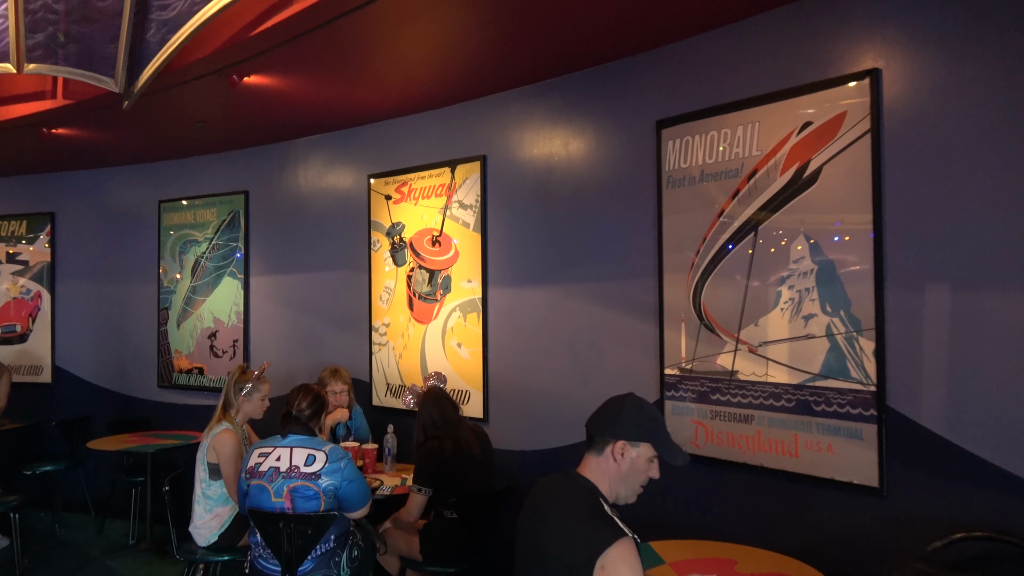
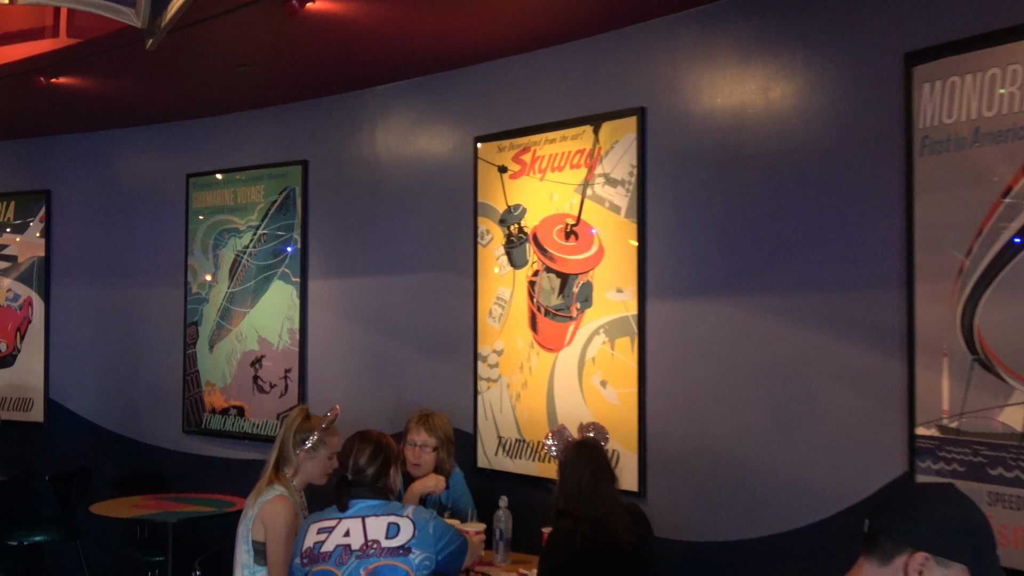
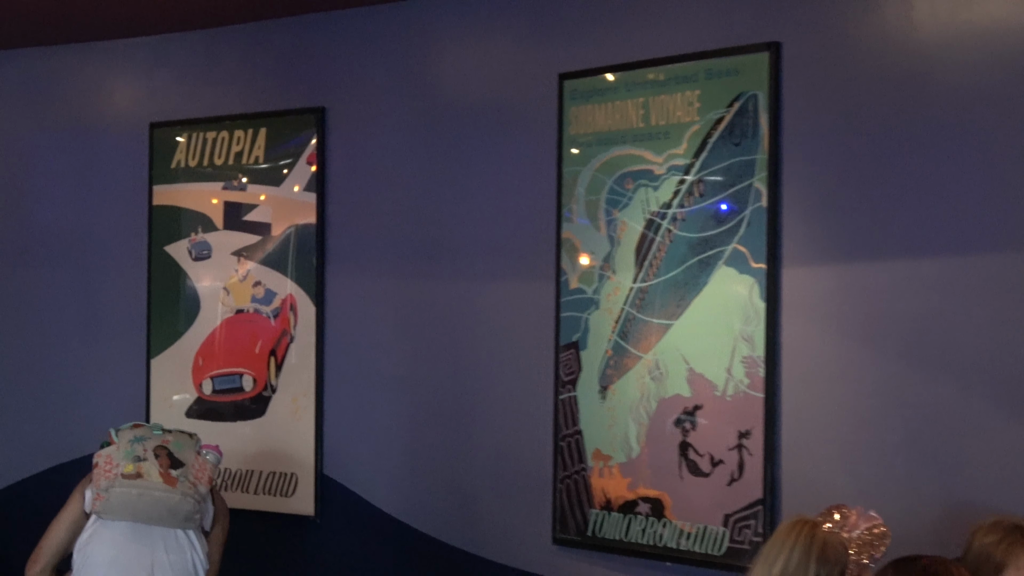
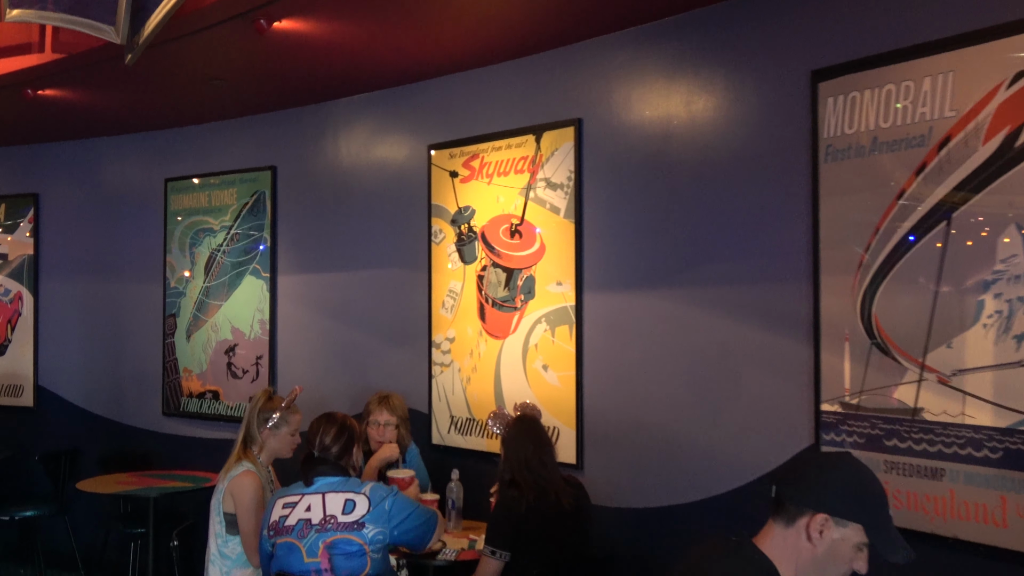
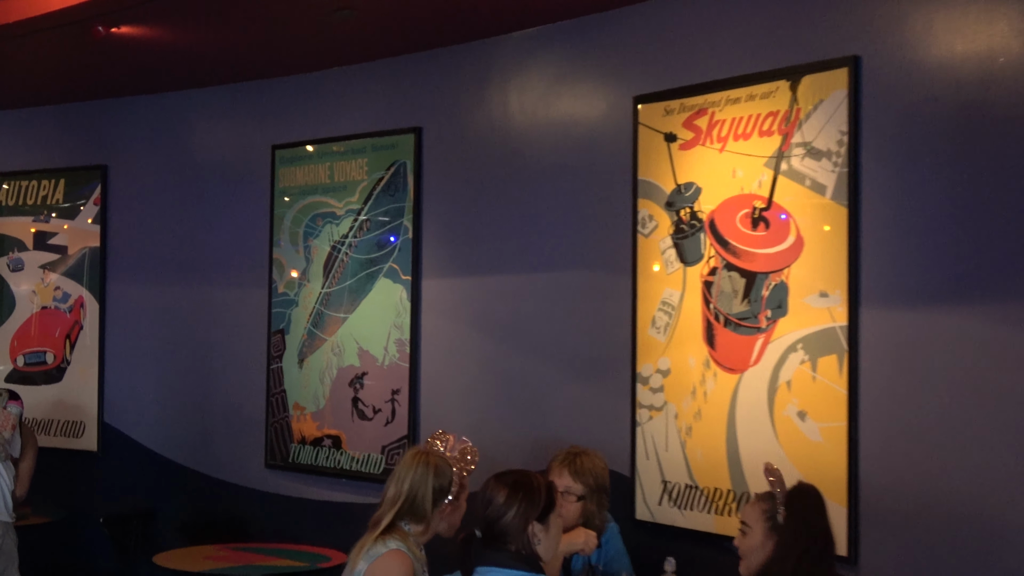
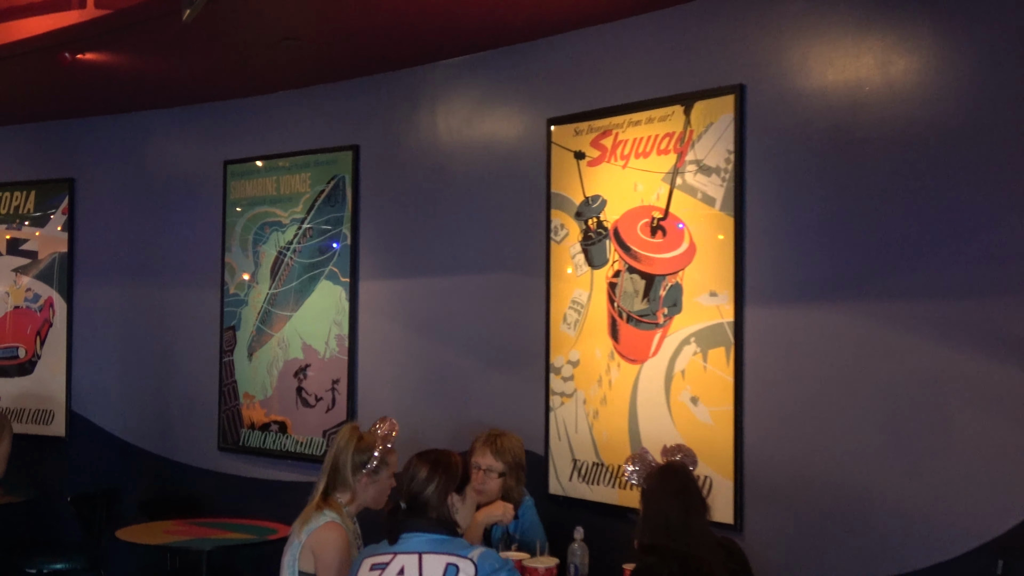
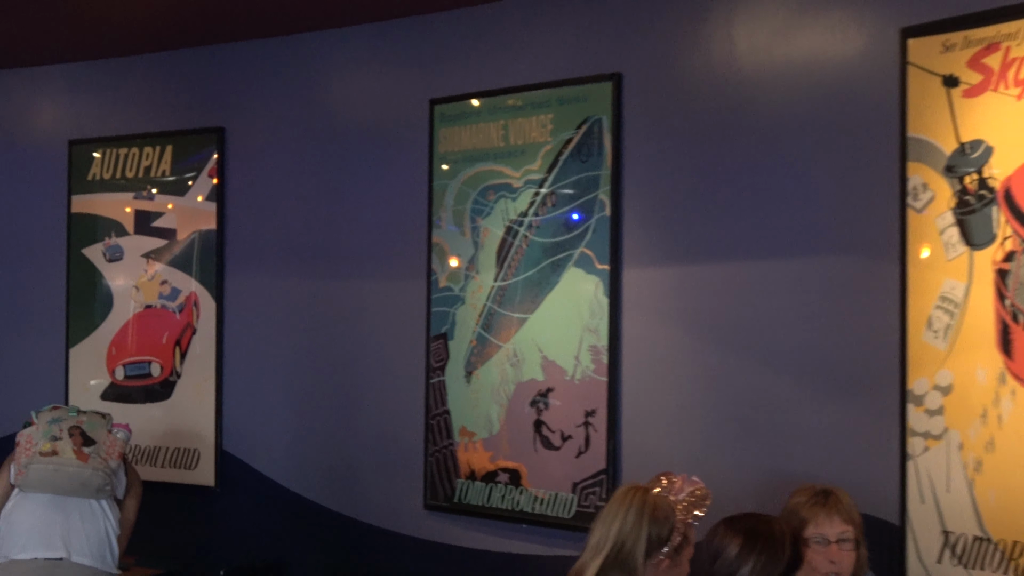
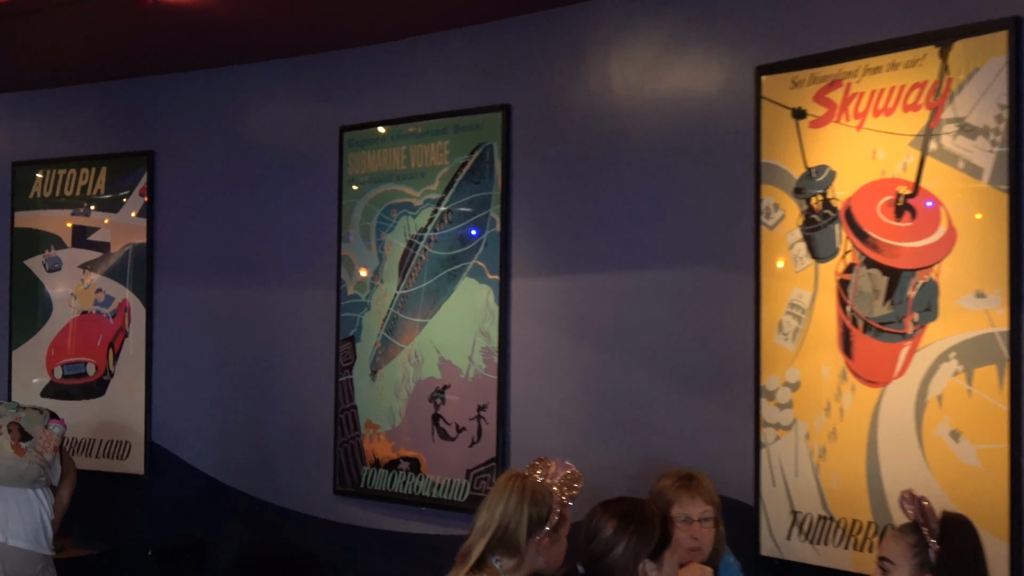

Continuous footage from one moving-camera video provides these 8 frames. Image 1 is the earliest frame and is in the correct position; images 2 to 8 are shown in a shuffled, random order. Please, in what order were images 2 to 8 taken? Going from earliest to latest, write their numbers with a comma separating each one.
4, 2, 6, 5, 8, 7, 3
